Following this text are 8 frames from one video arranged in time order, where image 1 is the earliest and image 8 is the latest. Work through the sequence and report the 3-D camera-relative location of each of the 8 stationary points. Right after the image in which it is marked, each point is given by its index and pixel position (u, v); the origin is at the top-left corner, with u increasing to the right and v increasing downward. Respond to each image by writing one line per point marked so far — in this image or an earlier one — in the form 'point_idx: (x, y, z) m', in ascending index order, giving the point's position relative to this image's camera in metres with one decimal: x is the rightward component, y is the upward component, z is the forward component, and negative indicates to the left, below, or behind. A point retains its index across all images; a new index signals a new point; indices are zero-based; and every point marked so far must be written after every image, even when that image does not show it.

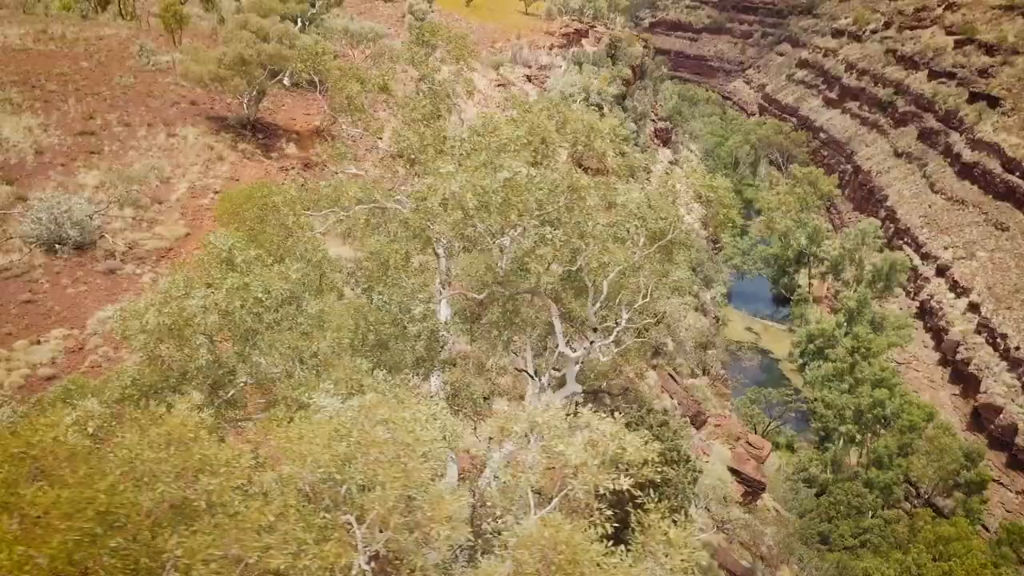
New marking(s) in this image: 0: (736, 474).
0: (+4.9, -4.1, +18.0) m
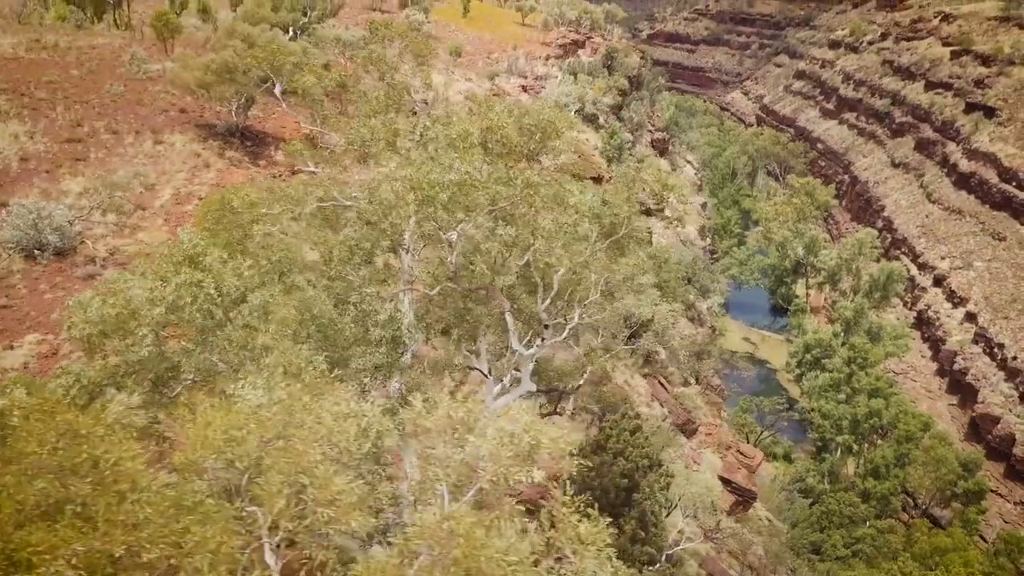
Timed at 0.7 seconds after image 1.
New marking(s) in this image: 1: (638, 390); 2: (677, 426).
0: (+4.7, -4.2, +17.8) m
1: (+2.9, -2.3, +18.7) m
2: (+3.7, -3.1, +18.6) m
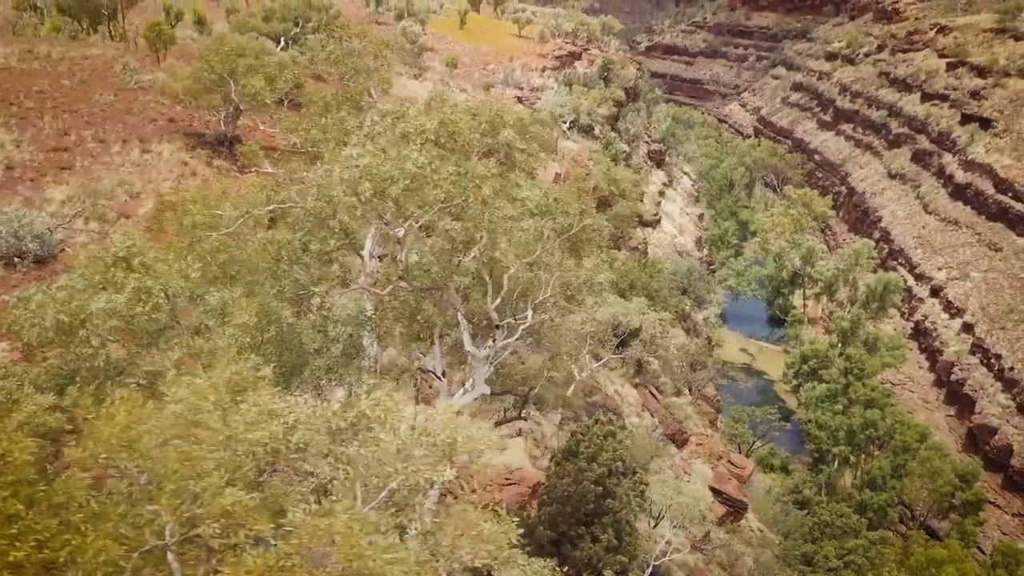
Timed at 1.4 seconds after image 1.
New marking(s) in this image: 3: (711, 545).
0: (+4.4, -4.4, +17.7) m
1: (+2.7, -2.5, +18.5) m
2: (+3.5, -3.3, +18.5) m
3: (+3.8, -4.9, +15.5) m
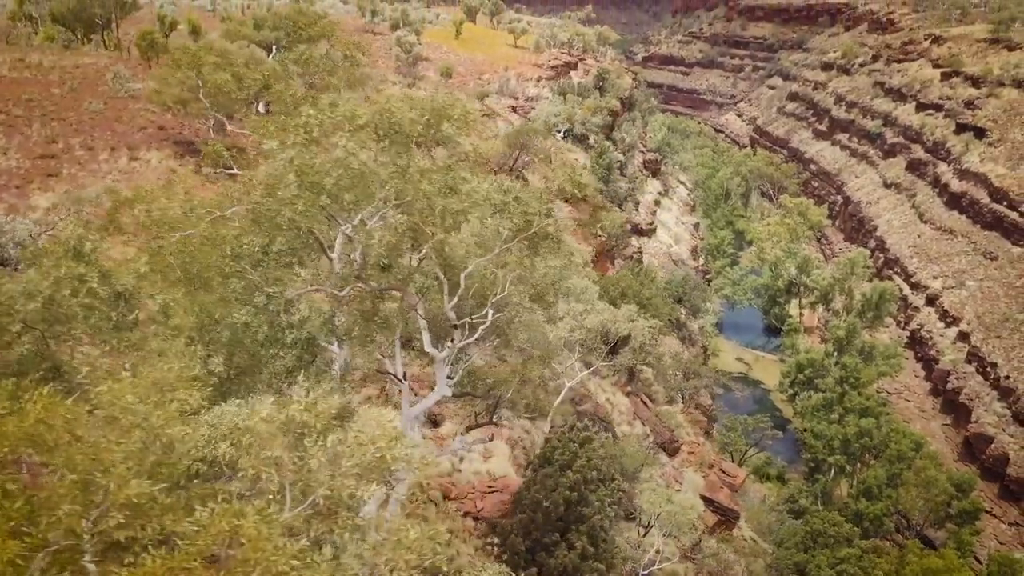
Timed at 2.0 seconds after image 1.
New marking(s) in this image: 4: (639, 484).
0: (+4.2, -4.6, +17.6) m
1: (+2.4, -2.7, +18.5) m
2: (+3.3, -3.5, +18.4) m
3: (+3.6, -5.0, +15.4) m
4: (+2.2, -3.6, +15.2) m
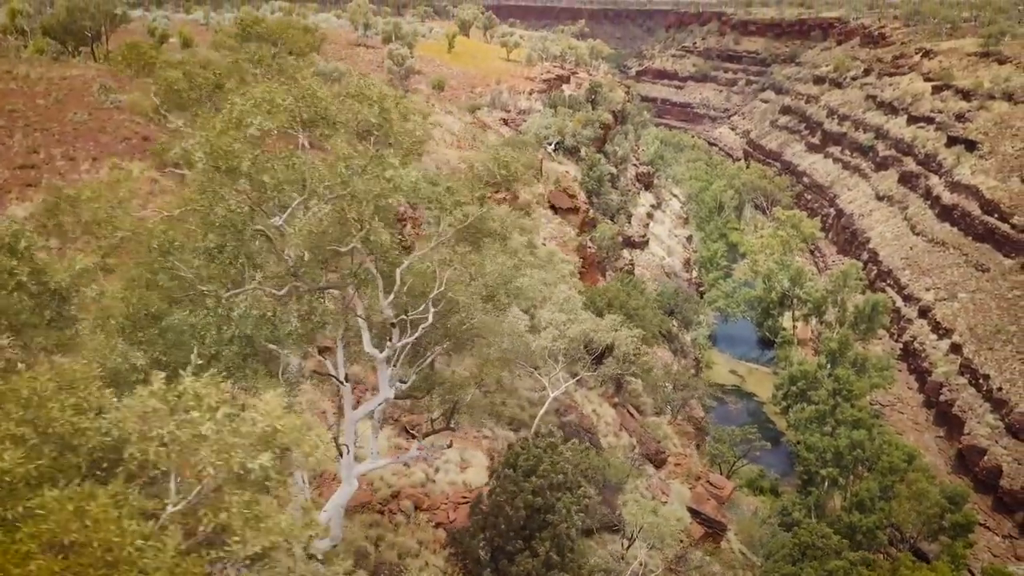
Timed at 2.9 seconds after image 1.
0: (+3.9, -4.8, +17.4) m
1: (+2.1, -2.9, +18.3) m
2: (+3.0, -3.7, +18.3) m
3: (+3.3, -5.2, +15.2) m
4: (+1.9, -3.8, +15.0) m
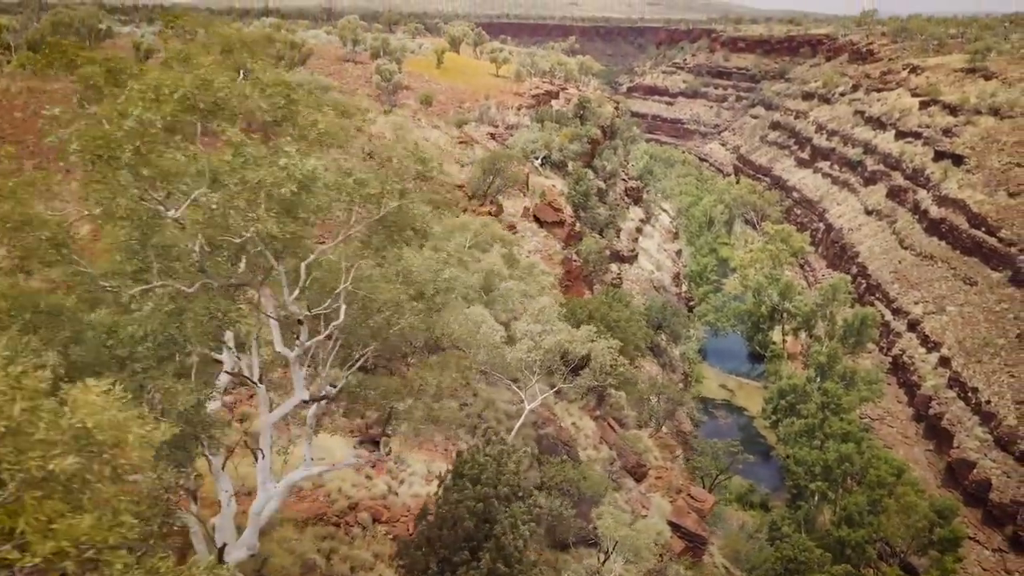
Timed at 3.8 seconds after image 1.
0: (+3.5, -5.0, +17.2) m
1: (+1.6, -3.2, +18.2) m
2: (+2.5, -4.0, +18.1) m
3: (+2.8, -5.4, +15.0) m
4: (+1.5, -4.0, +14.8) m
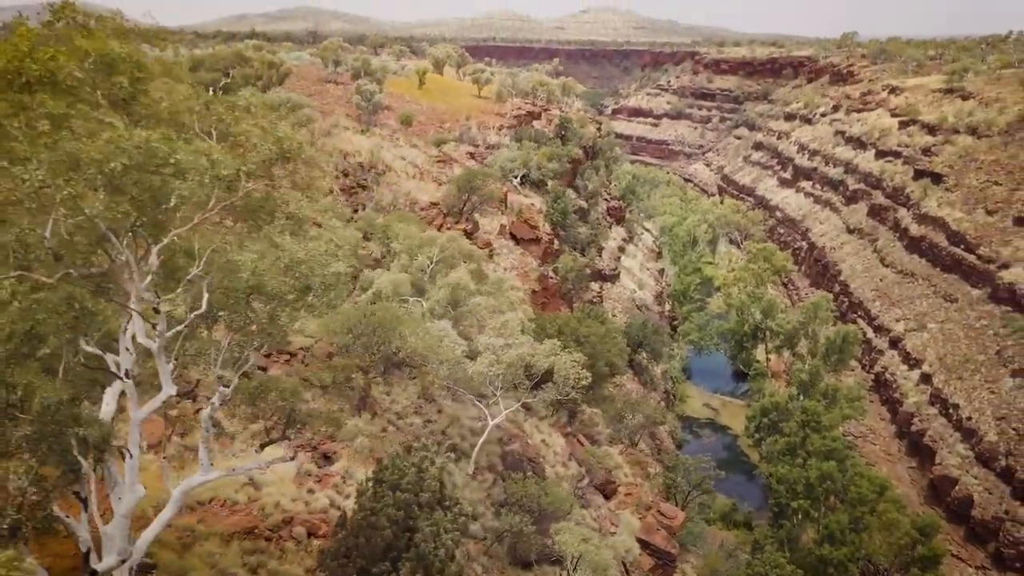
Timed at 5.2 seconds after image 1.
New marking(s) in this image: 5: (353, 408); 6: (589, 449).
0: (+2.8, -5.3, +17.0) m
1: (+0.9, -3.5, +17.9) m
2: (+1.8, -4.3, +17.9) m
3: (+2.2, -5.6, +14.8) m
4: (+0.8, -4.2, +14.6) m
5: (-2.8, -2.1, +14.1) m
6: (+1.8, -3.8, +19.3) m
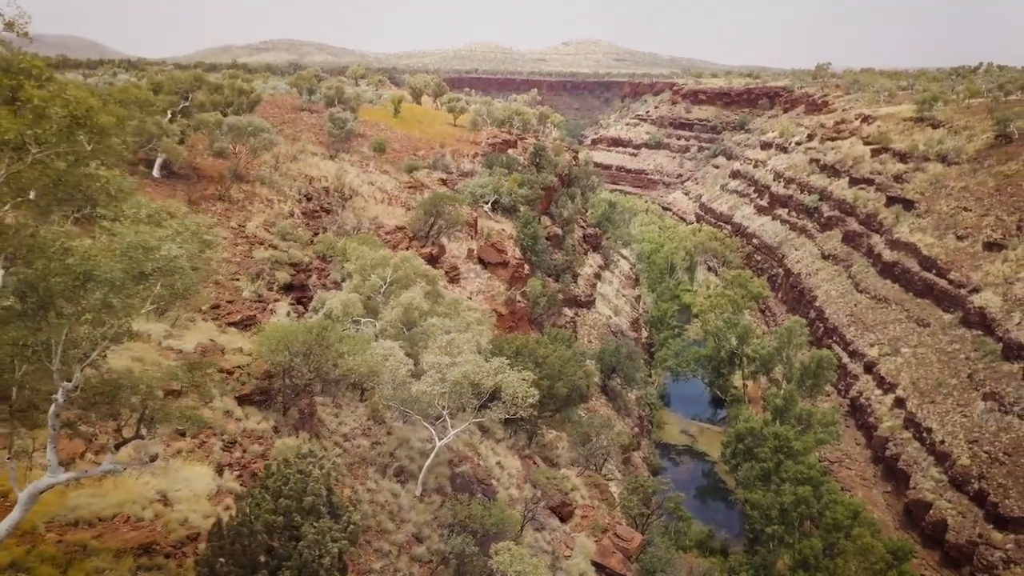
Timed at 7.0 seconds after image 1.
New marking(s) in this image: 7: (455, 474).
0: (+1.8, -5.7, +16.7) m
1: (-0.1, -3.9, +17.7) m
2: (+0.8, -4.7, +17.6) m
3: (+1.3, -5.9, +14.5) m
4: (-0.1, -4.5, +14.3) m
5: (-3.7, -2.4, +13.8) m
6: (+0.7, -4.2, +19.1) m
7: (-1.1, -3.6, +15.7) m
